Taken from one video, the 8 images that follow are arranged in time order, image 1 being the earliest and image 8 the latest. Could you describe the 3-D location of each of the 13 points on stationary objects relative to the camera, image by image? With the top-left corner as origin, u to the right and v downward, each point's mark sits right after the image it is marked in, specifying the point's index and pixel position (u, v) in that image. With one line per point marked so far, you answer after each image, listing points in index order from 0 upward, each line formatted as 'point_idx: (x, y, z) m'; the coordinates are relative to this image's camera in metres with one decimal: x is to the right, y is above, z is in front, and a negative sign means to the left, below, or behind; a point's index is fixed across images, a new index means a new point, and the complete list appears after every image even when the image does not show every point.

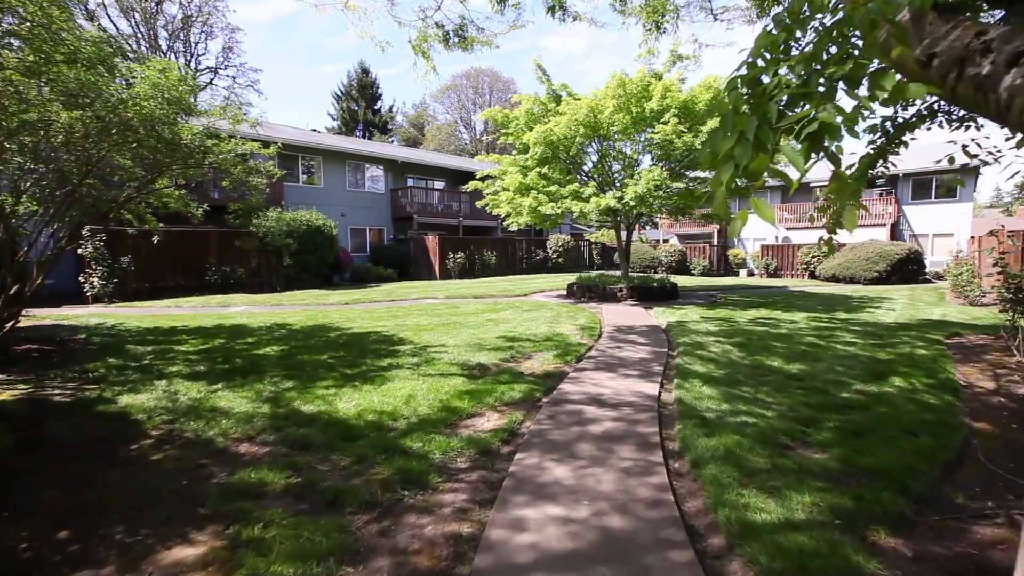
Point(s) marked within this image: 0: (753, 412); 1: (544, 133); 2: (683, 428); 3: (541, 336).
0: (+1.9, -1.0, +3.9) m
1: (+0.7, +3.5, +11.3) m
2: (+1.2, -1.0, +3.6) m
3: (+0.4, -0.7, +7.2) m
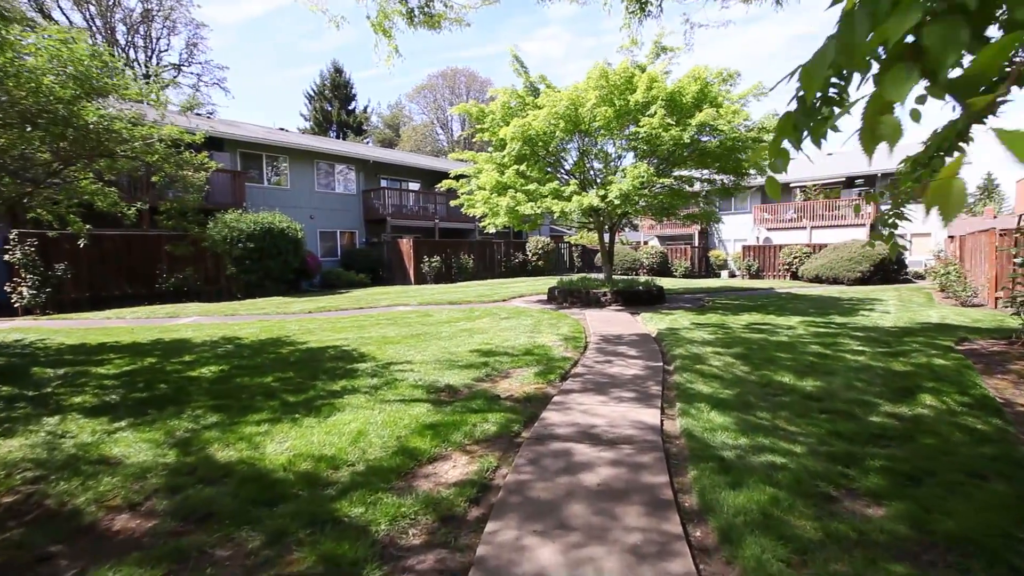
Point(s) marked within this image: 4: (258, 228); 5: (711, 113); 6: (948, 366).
0: (+1.7, -1.0, +3.2) m
1: (+0.2, +3.4, +10.5) m
2: (+1.1, -1.1, +2.8) m
3: (+0.1, -0.8, +6.5) m
4: (-7.2, +1.7, +14.1) m
5: (+3.8, +3.4, +9.5) m
6: (+4.8, -0.9, +5.5) m
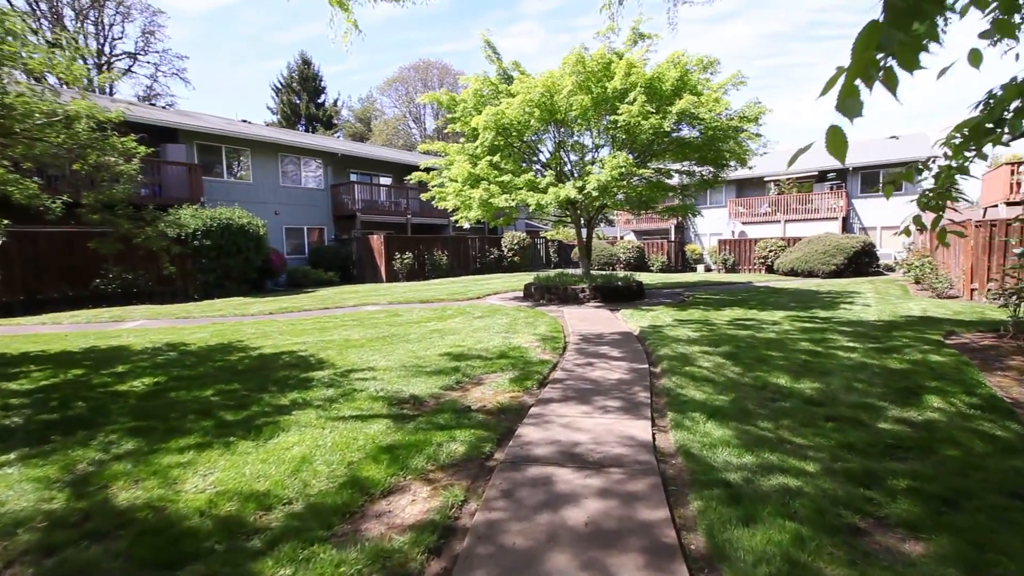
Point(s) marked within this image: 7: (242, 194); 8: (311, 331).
0: (+1.6, -1.0, +2.8) m
1: (-0.4, +3.5, +10.0) m
2: (+0.9, -1.0, +2.4) m
3: (-0.2, -0.8, +6.0) m
4: (-7.9, +1.7, +13.2) m
5: (+3.3, +3.5, +9.1) m
6: (+4.6, -0.8, +5.2) m
7: (-9.8, +3.4, +18.1) m
8: (-3.2, -0.7, +7.8) m
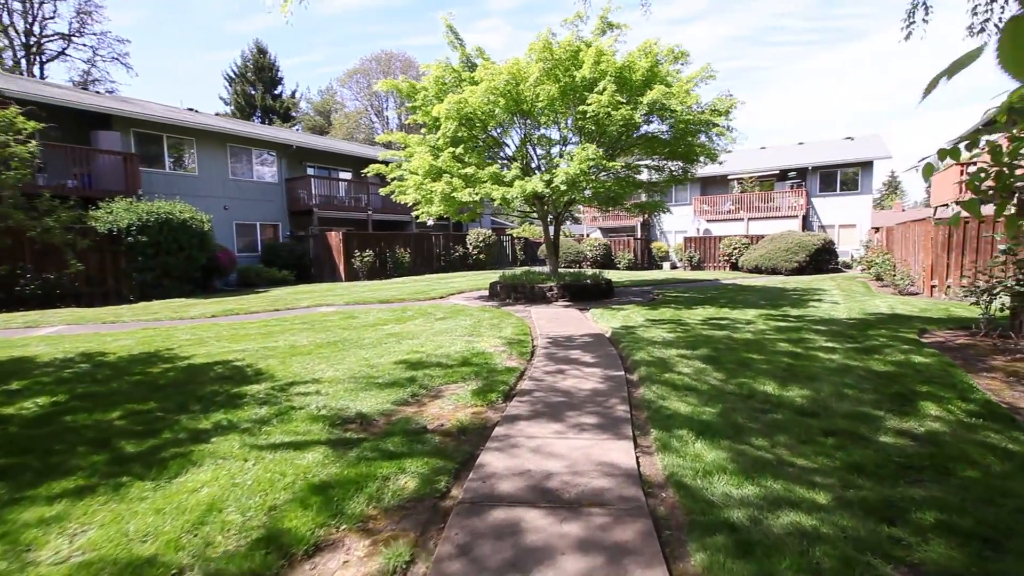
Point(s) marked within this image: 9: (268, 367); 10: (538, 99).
0: (+1.4, -1.0, +2.4) m
1: (-1.1, +3.5, +9.4) m
2: (+0.8, -1.1, +1.9) m
3: (-0.6, -0.8, +5.4) m
4: (-8.8, +1.7, +12.1) m
5: (+2.7, +3.5, +8.8) m
6: (+4.2, -0.8, +5.0) m
7: (-11.0, +3.4, +16.9) m
8: (-3.7, -0.7, +7.1) m
9: (-2.6, -0.8, +5.3) m
10: (+0.5, +3.6, +9.5) m
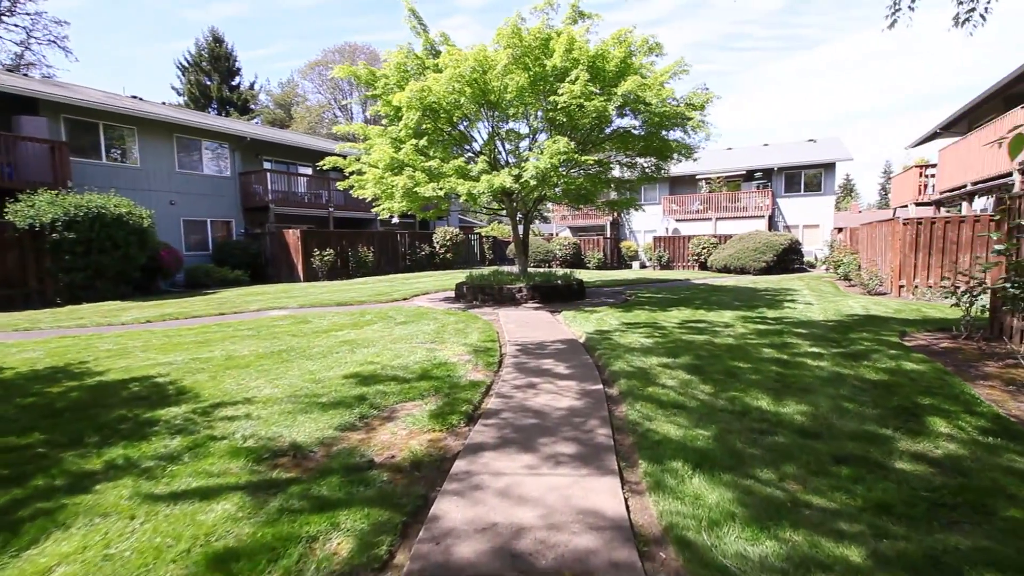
0: (+1.2, -1.1, +1.9) m
1: (-1.7, +3.4, +8.8) m
2: (+0.6, -1.1, +1.4) m
3: (-0.9, -0.8, +4.8) m
4: (-9.5, +1.6, +11.0) m
5: (+2.1, +3.5, +8.4) m
6: (+3.9, -0.8, +4.7) m
7: (-12.0, +3.4, +15.6) m
8: (-4.1, -0.7, +6.3) m
9: (-2.9, -0.9, +4.6) m
10: (-0.1, +3.6, +8.9) m
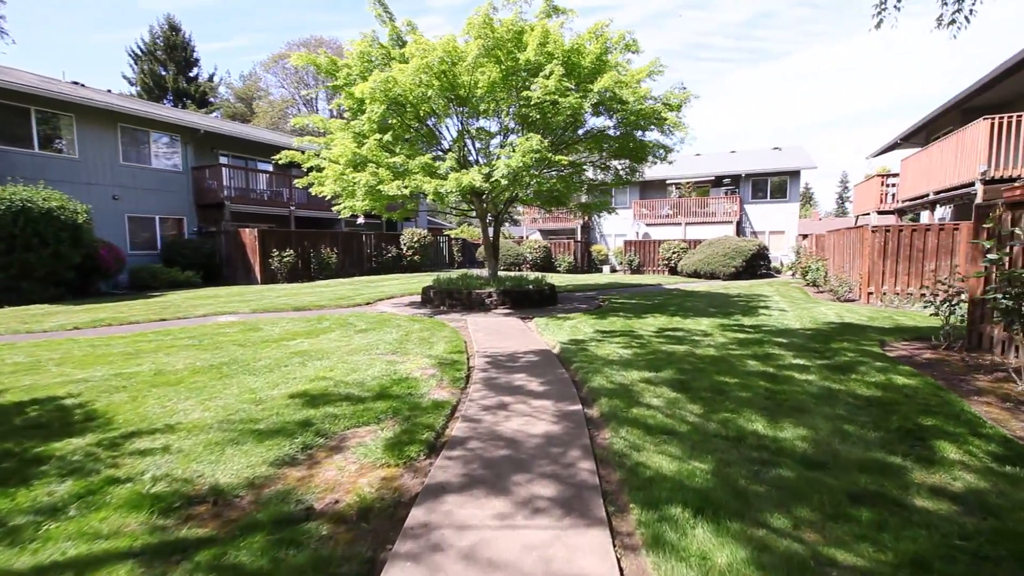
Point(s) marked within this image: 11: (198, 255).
0: (+1.1, -1.1, +1.5) m
1: (-2.1, +3.4, +8.2) m
2: (+0.6, -1.2, +1.0) m
3: (-1.2, -0.9, +4.3) m
4: (-10.1, +1.6, +10.0) m
5: (+1.6, +3.4, +8.0) m
6: (+3.6, -0.9, +4.5) m
7: (-12.9, +3.3, +14.4) m
8: (-4.5, -0.8, +5.6) m
9: (-3.2, -0.9, +3.9) m
10: (-0.6, +3.5, +8.5) m
11: (-10.2, +1.1, +16.2) m
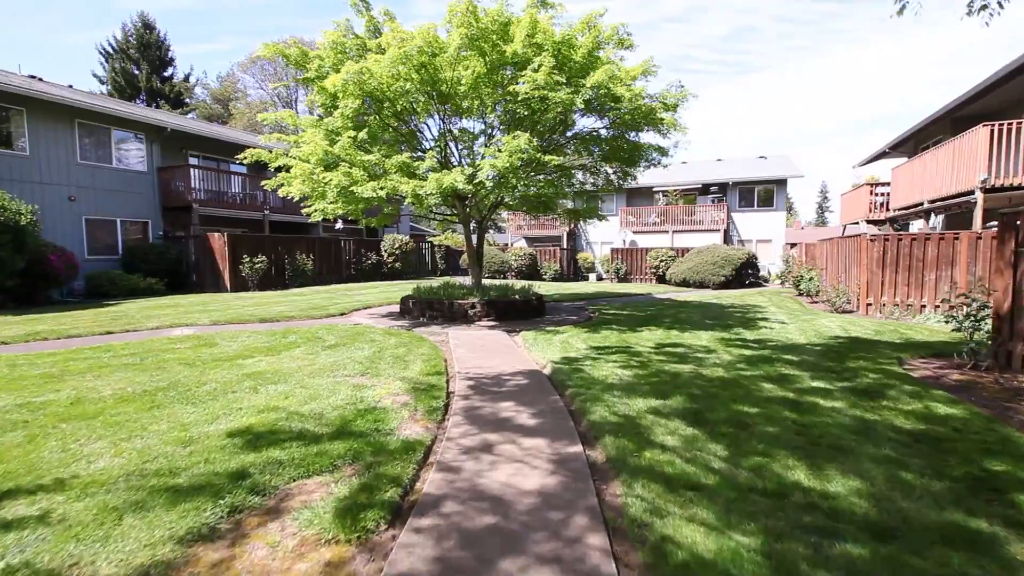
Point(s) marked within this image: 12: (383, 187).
0: (+1.1, -1.2, +0.9) m
1: (-2.4, +3.2, +7.5) m
2: (+0.6, -1.2, +0.3) m
3: (-1.3, -1.0, +3.6) m
4: (-10.4, +1.5, +9.0) m
5: (+1.4, +3.2, +7.5) m
6: (+3.5, -1.0, +3.9) m
7: (-13.3, +3.1, +13.3) m
8: (-4.6, -0.9, +4.8) m
9: (-3.3, -1.0, +3.2) m
10: (-0.8, +3.3, +7.8) m
11: (-10.7, +0.8, +15.2) m
12: (-2.0, +1.6, +7.8) m
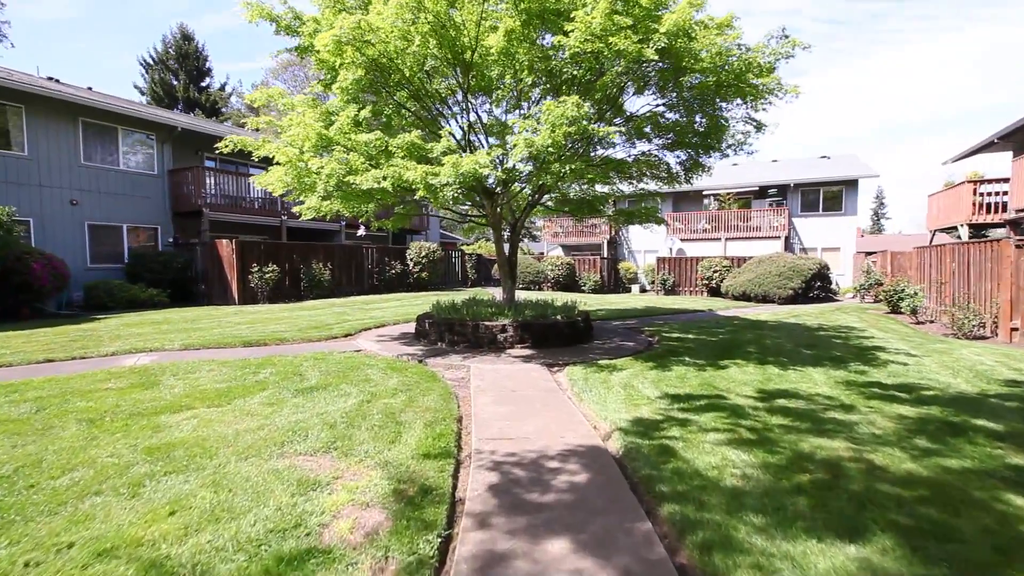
0: (+1.1, -1.3, -1.1) m
1: (-1.9, +3.0, +5.8) m
2: (+0.6, -1.3, -1.6) m
3: (-1.1, -1.1, +1.7) m
4: (-9.8, +1.2, +7.8) m
5: (+1.9, +2.9, +5.5) m
6: (+3.7, -1.2, +1.7) m
7: (-12.4, +2.9, +12.4) m
8: (-4.3, -1.1, +3.1) m
9: (-3.1, -1.2, +1.5) m
10: (-0.3, +3.1, +6.0) m
11: (-9.7, +0.5, +14.0) m
12: (-1.5, +1.3, +6.0) m
